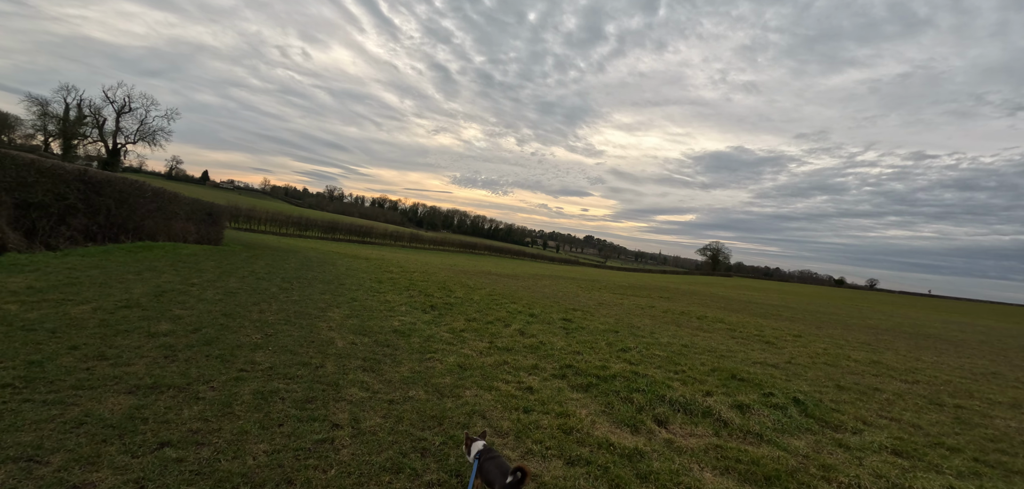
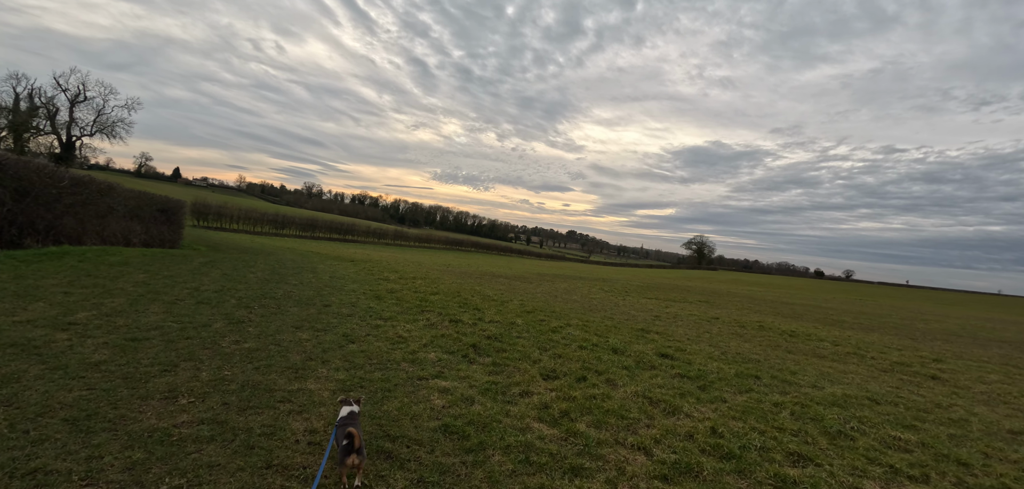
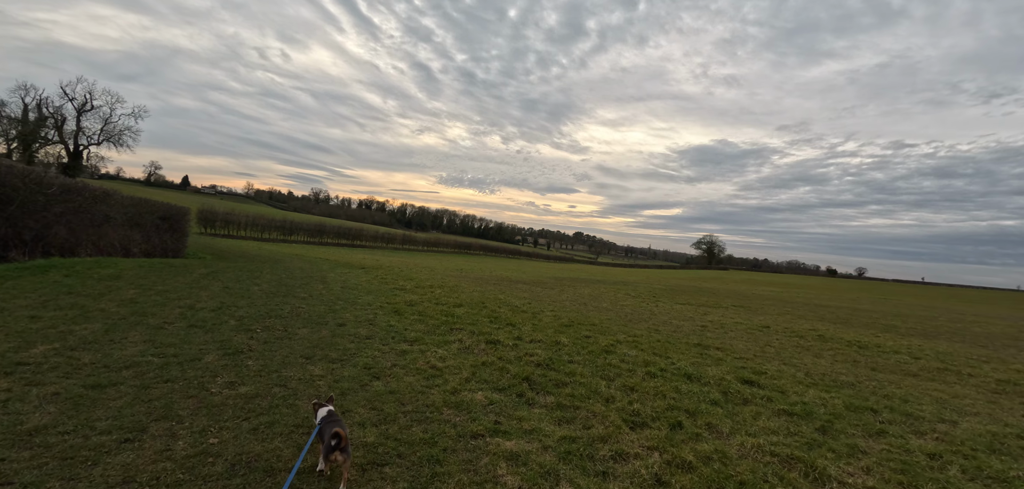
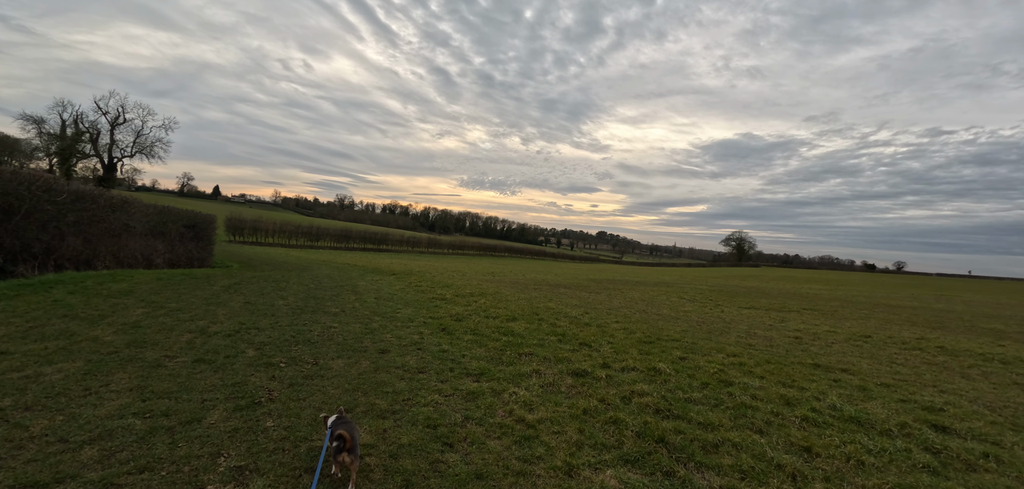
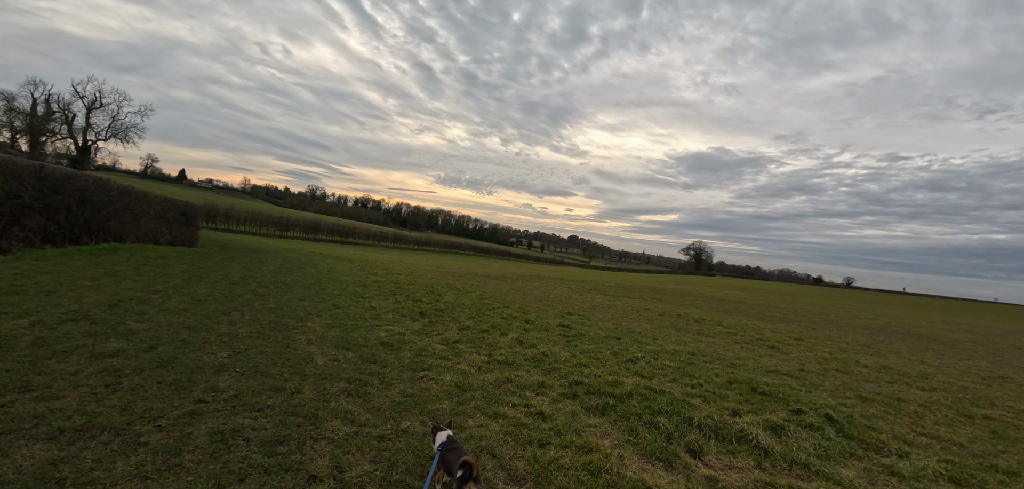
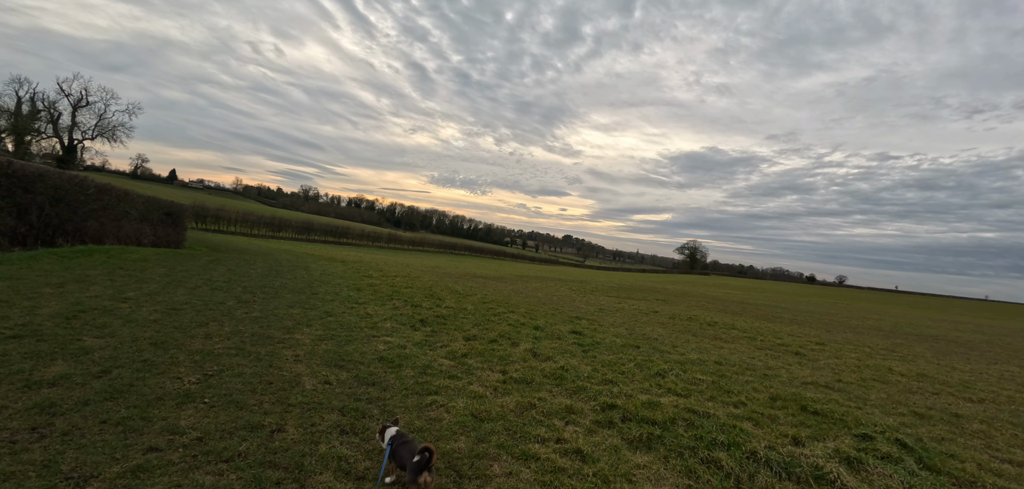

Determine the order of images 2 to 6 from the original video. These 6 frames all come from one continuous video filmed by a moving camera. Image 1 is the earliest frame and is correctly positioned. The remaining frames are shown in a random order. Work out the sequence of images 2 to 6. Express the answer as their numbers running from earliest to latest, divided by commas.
5, 6, 2, 3, 4
